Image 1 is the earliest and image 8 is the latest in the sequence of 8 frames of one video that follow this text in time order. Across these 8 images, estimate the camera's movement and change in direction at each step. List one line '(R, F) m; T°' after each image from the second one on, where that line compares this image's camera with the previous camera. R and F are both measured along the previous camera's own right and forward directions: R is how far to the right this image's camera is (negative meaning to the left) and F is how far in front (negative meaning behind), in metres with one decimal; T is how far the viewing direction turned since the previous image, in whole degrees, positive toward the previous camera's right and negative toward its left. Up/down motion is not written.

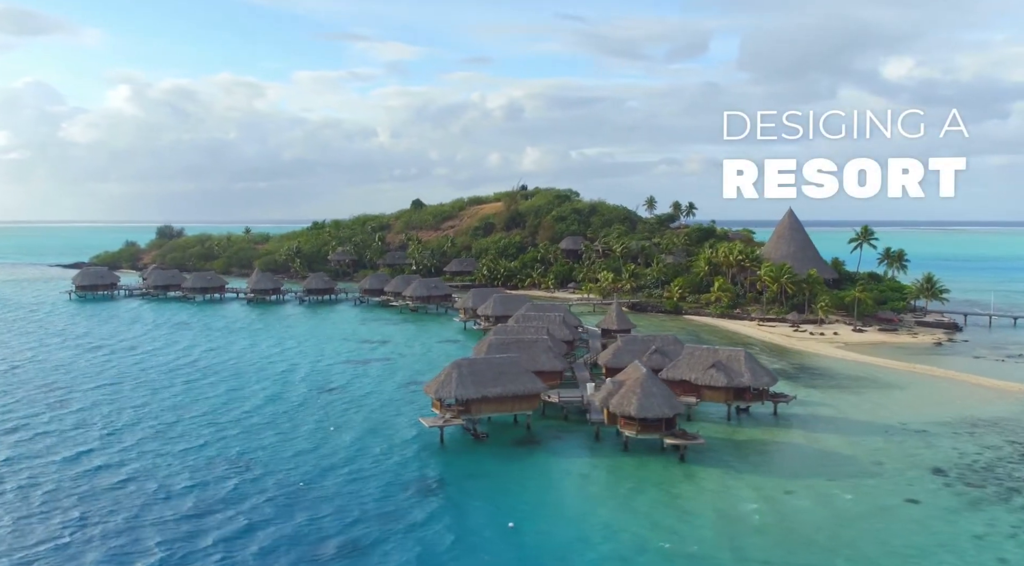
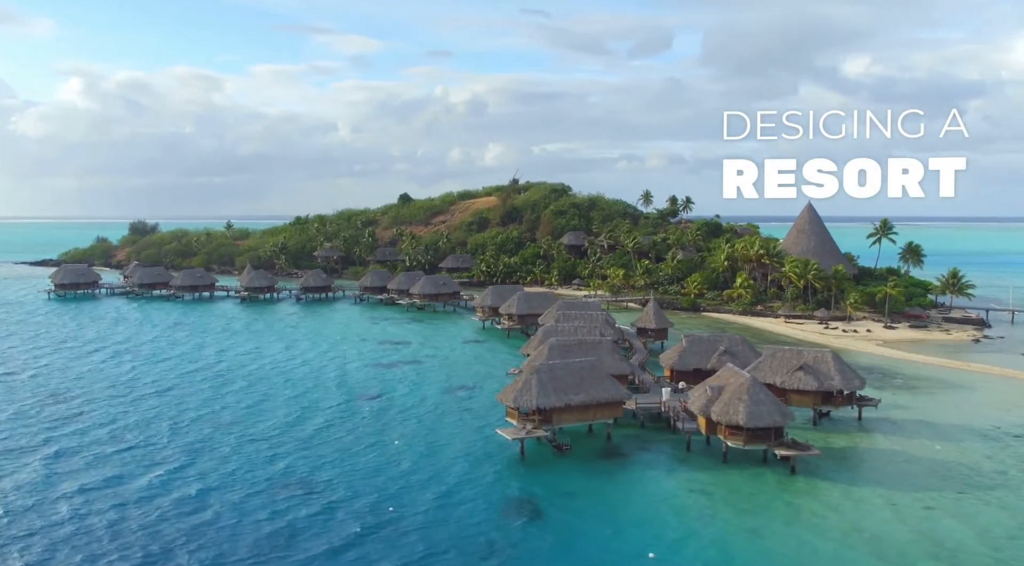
(-4.2, +2.7) m; +2°
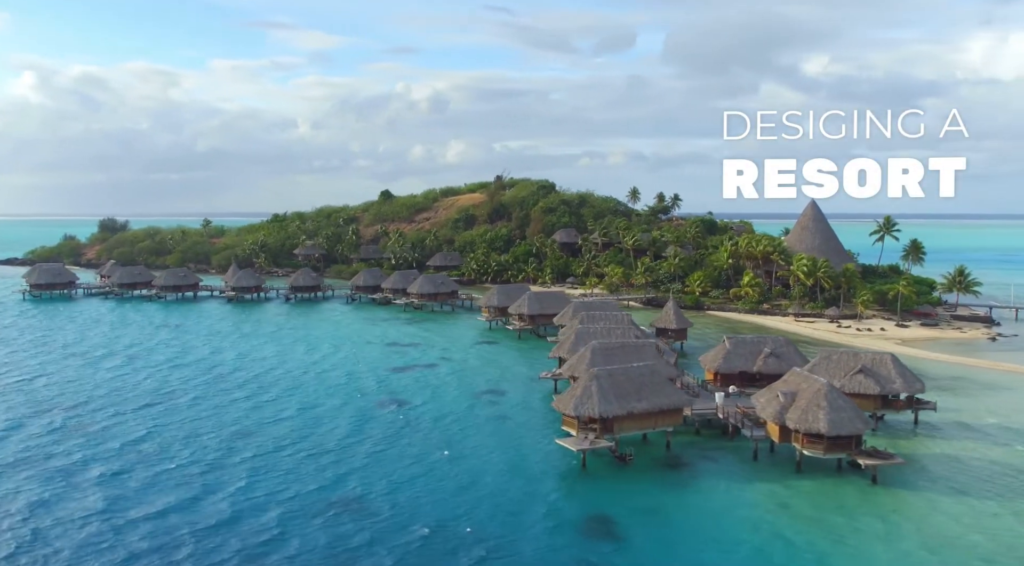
(-3.1, +1.8) m; +2°
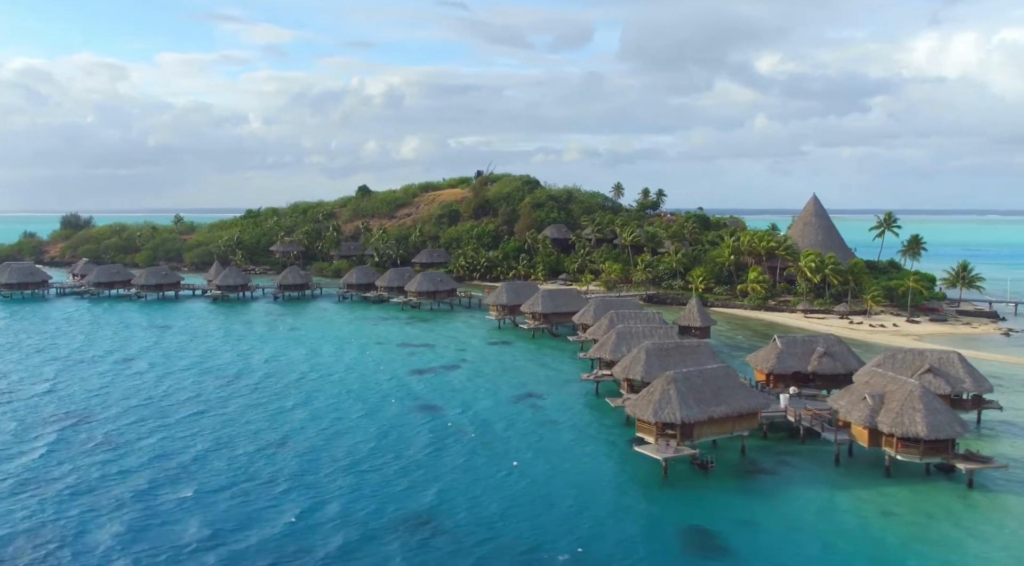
(-3.6, +1.7) m; +3°
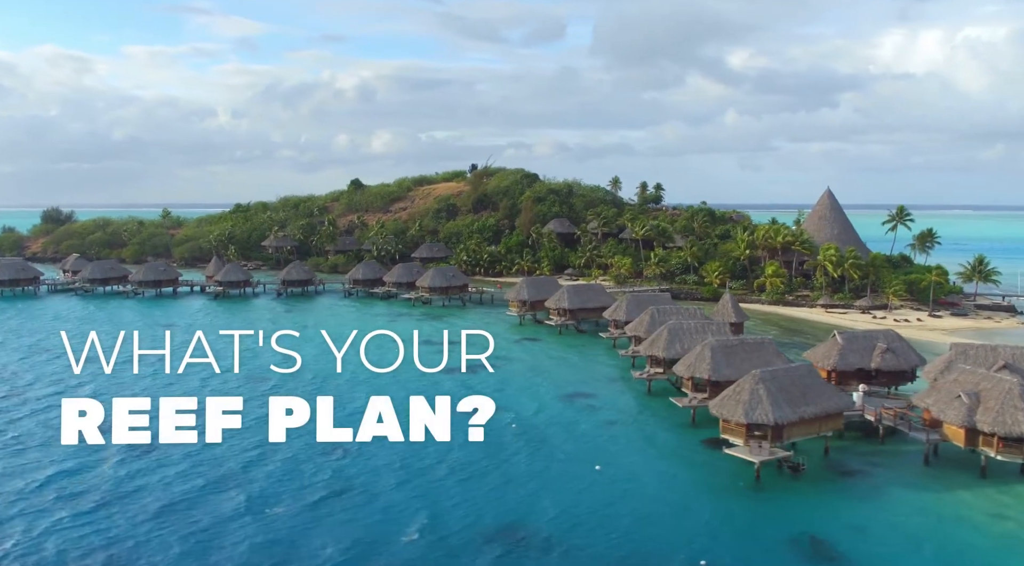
(-3.3, +1.2) m; +2°
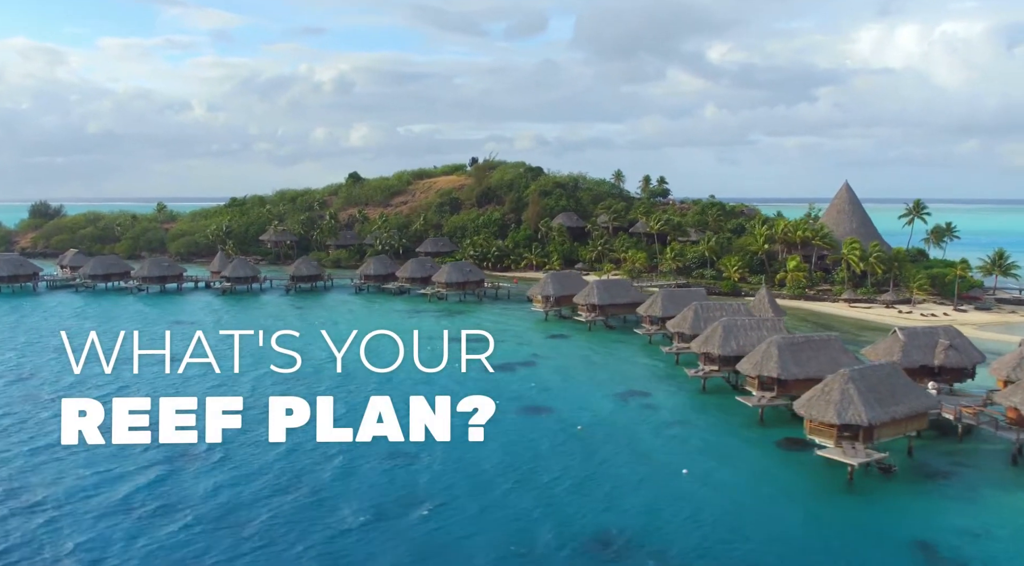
(-3.0, +1.0) m; +1°
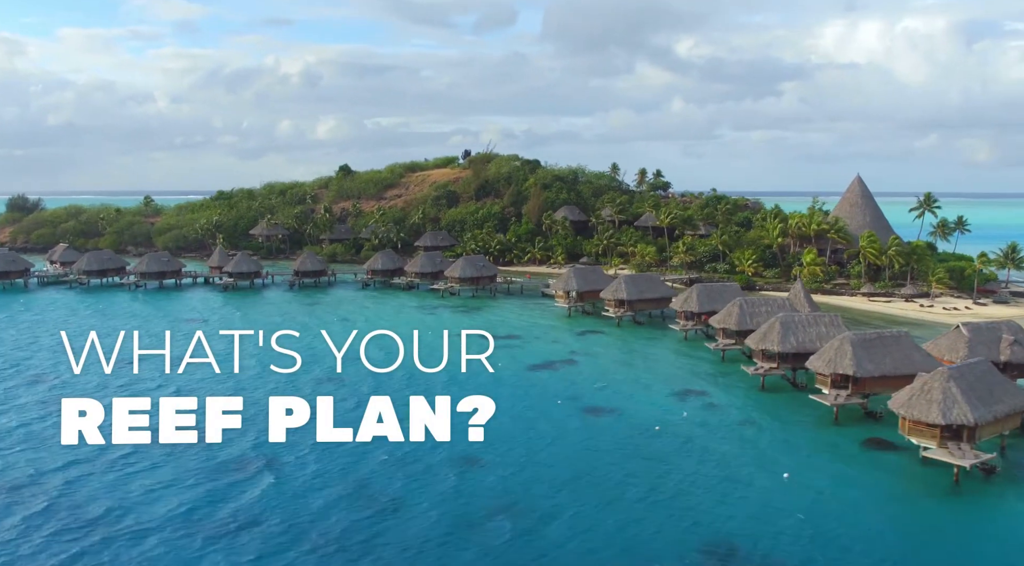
(-3.5, +1.2) m; +2°
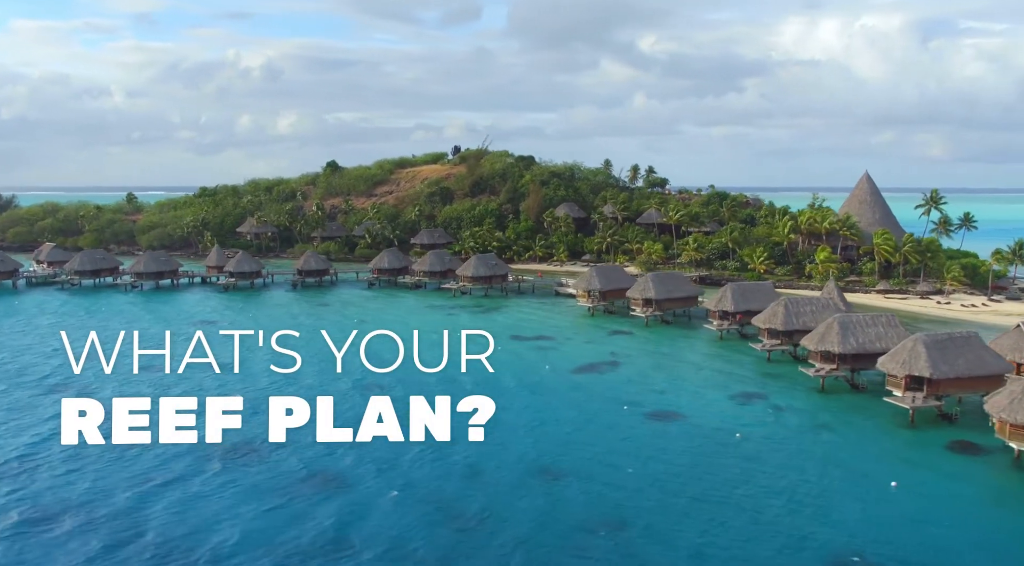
(-3.6, +1.0) m; +2°
